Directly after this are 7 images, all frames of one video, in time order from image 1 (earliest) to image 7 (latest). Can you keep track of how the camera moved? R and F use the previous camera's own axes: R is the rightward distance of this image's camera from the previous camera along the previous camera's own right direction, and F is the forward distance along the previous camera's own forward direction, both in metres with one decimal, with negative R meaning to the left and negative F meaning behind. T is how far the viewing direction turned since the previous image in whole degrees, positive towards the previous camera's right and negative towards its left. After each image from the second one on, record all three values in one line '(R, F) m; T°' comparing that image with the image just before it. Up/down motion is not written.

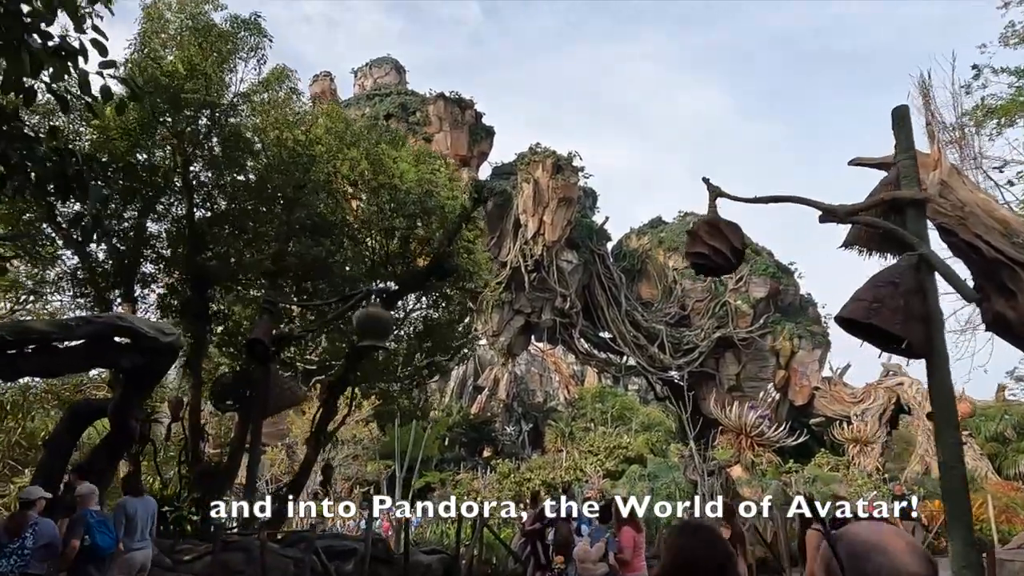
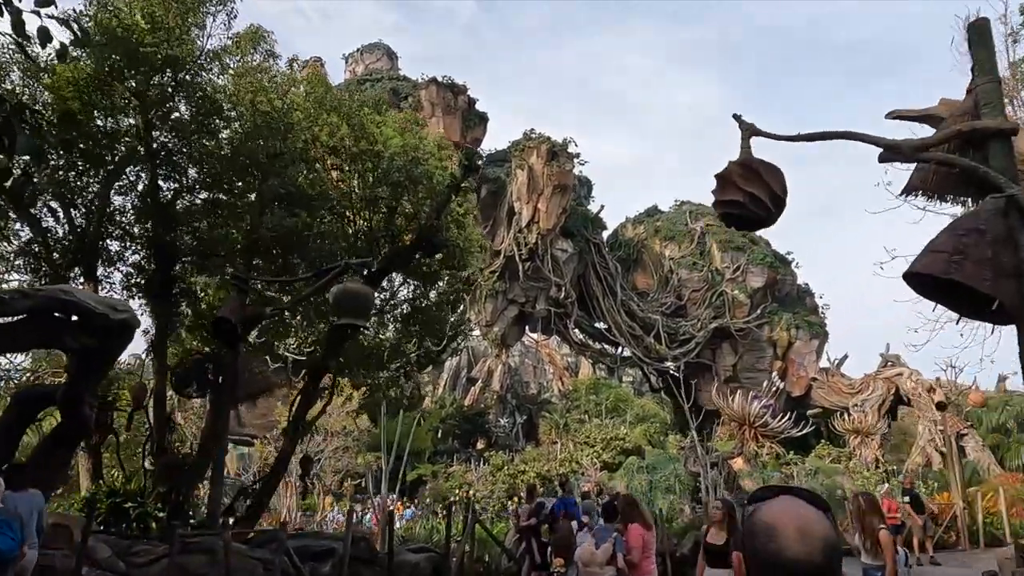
(0.0, +0.4) m; 0°
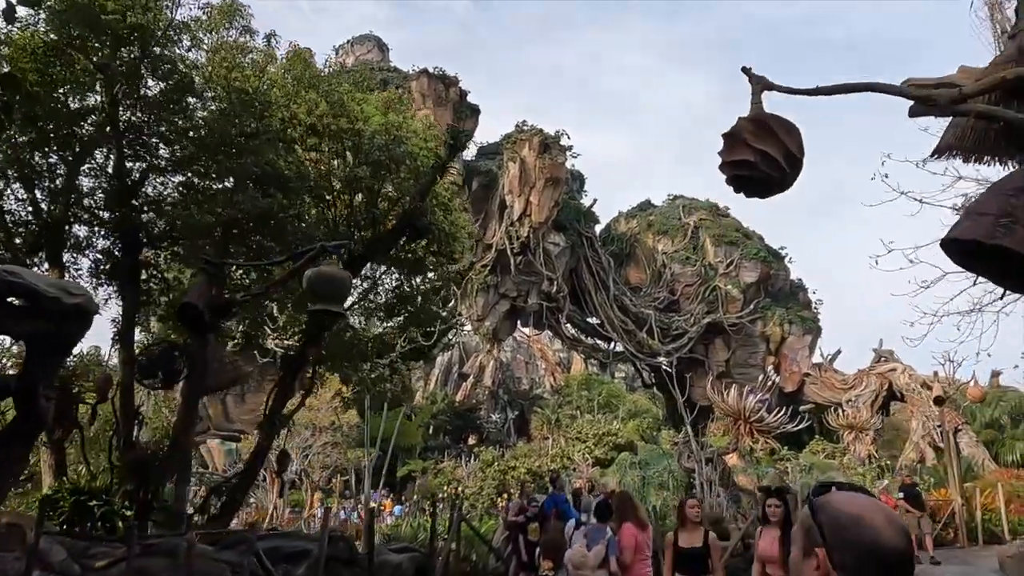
(0.0, +0.2) m; +1°
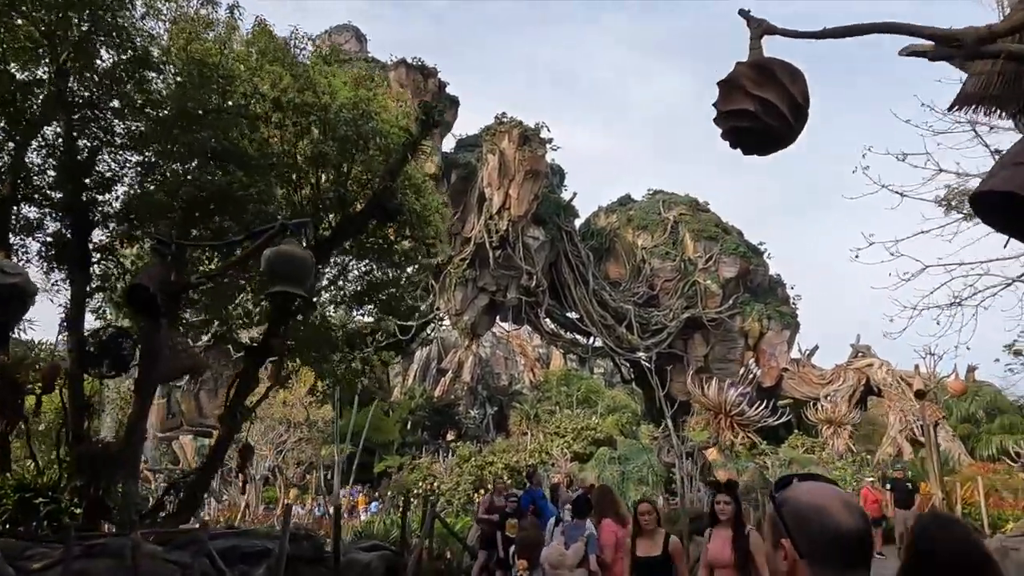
(0.0, +0.2) m; +1°
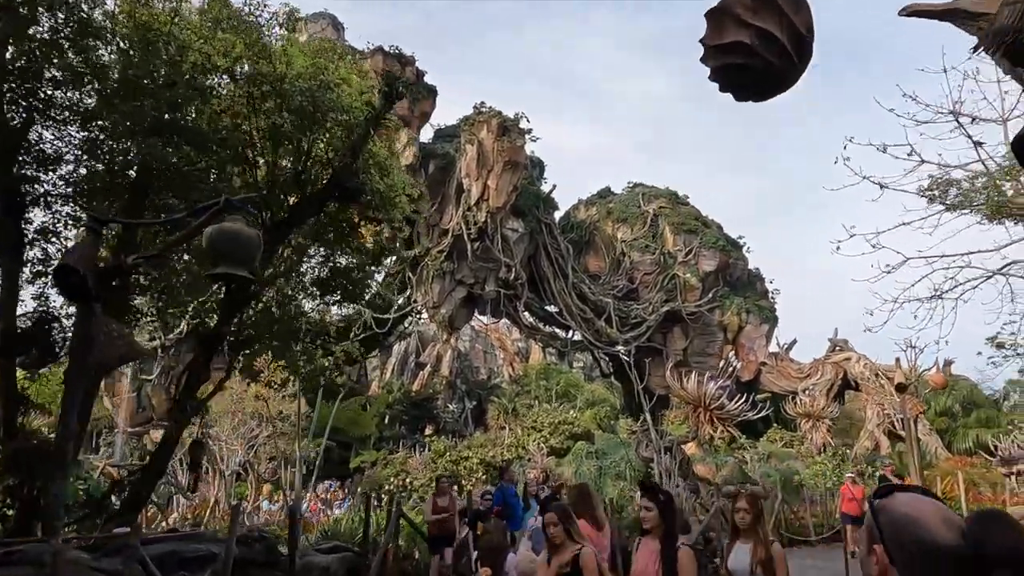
(+0.1, +0.3) m; +1°
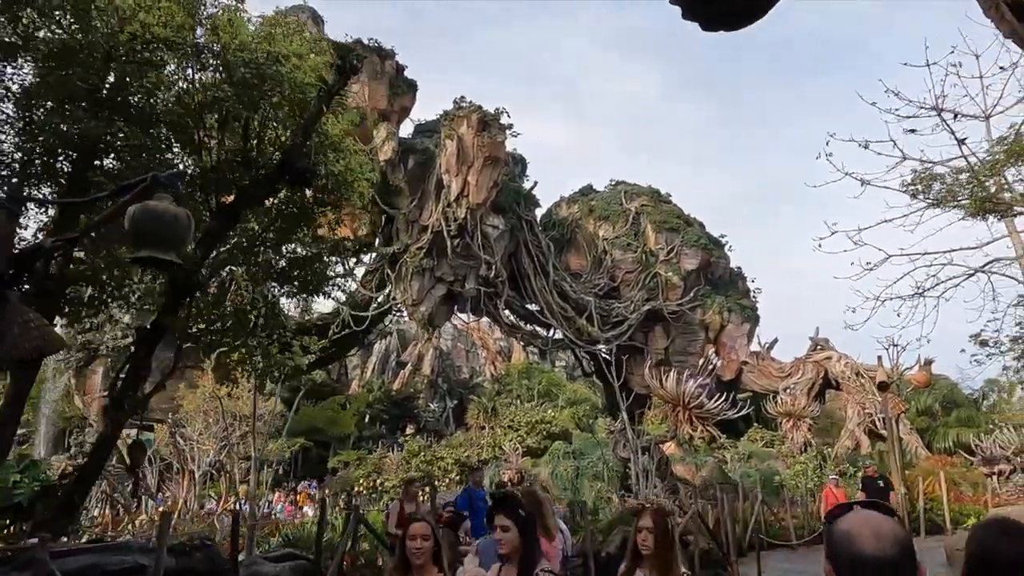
(+0.1, +0.2) m; +1°
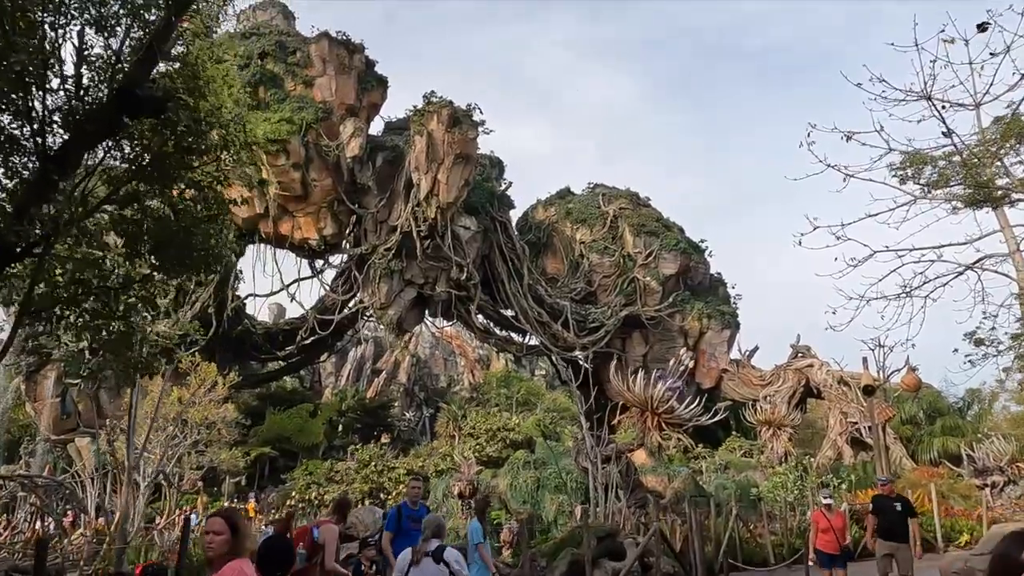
(+0.3, +0.8) m; +1°
